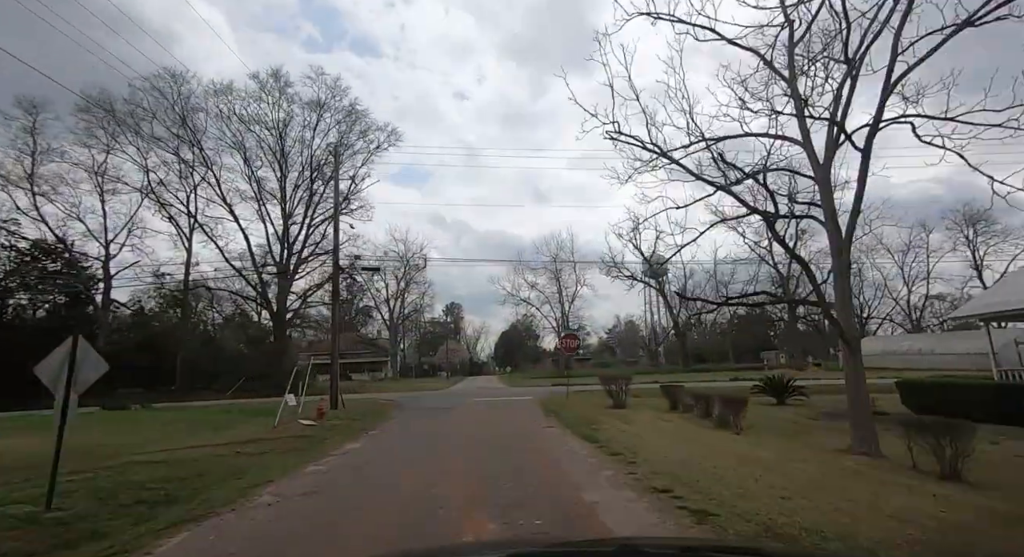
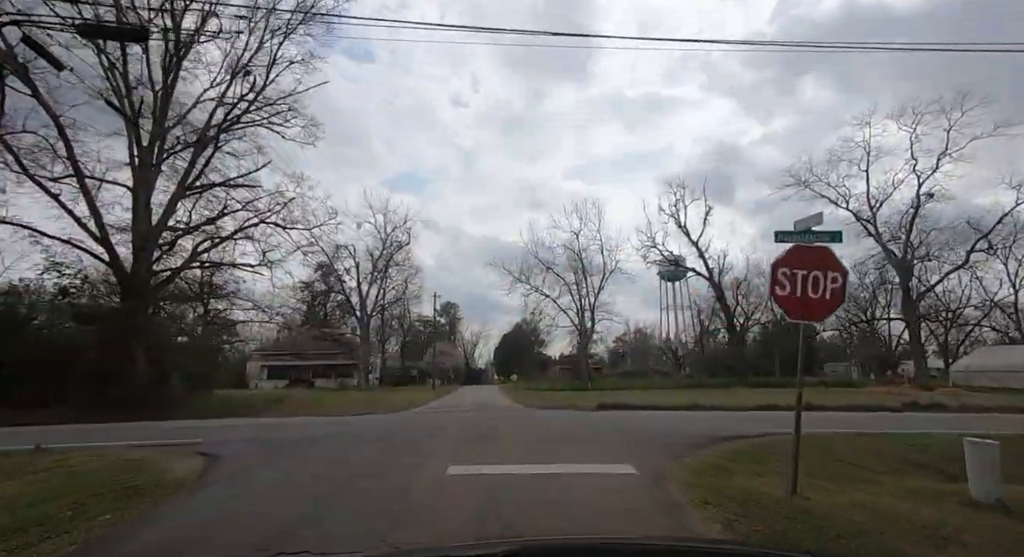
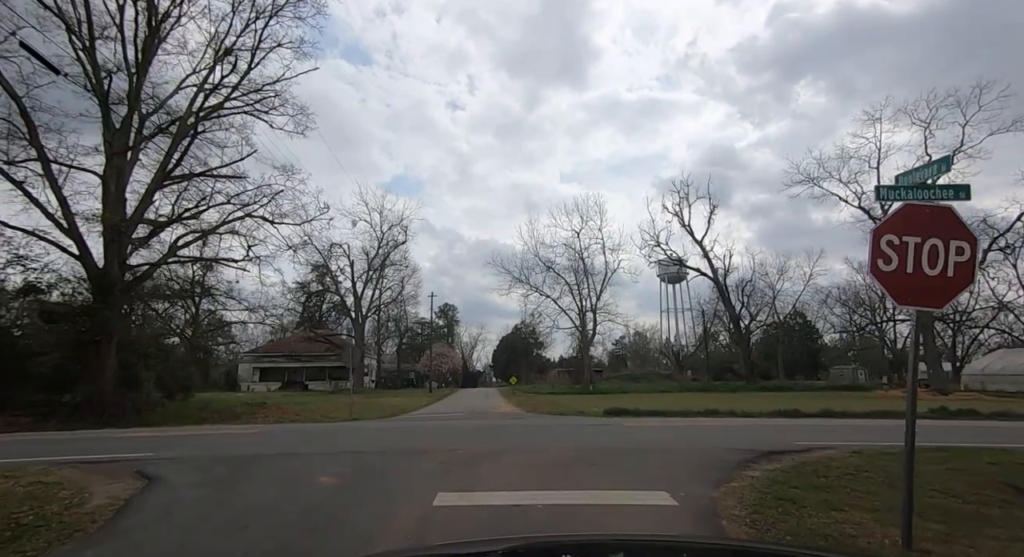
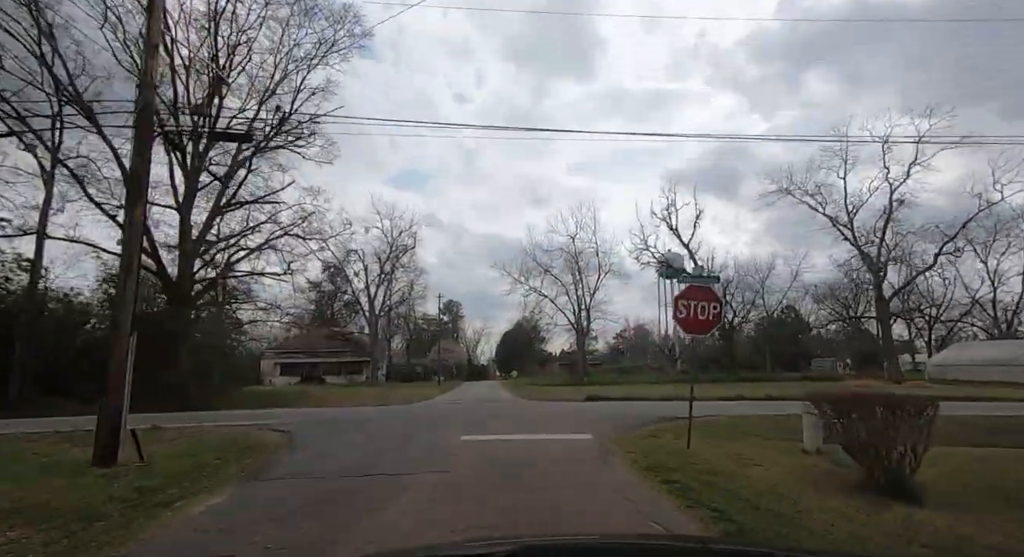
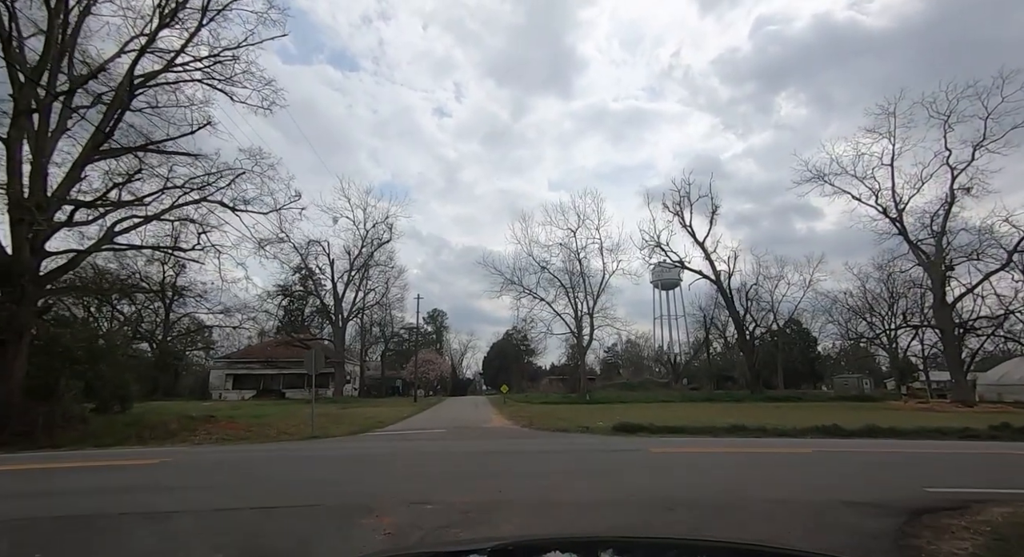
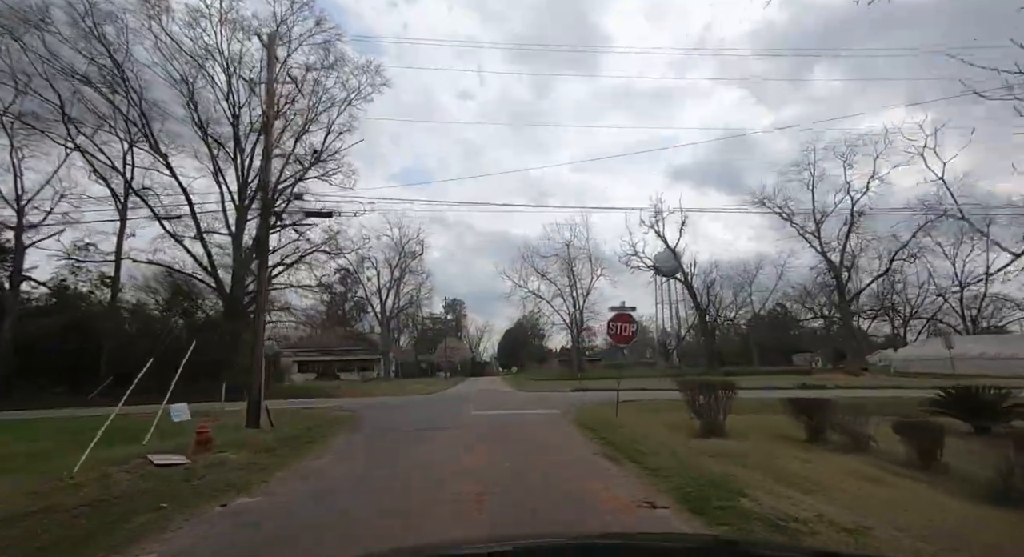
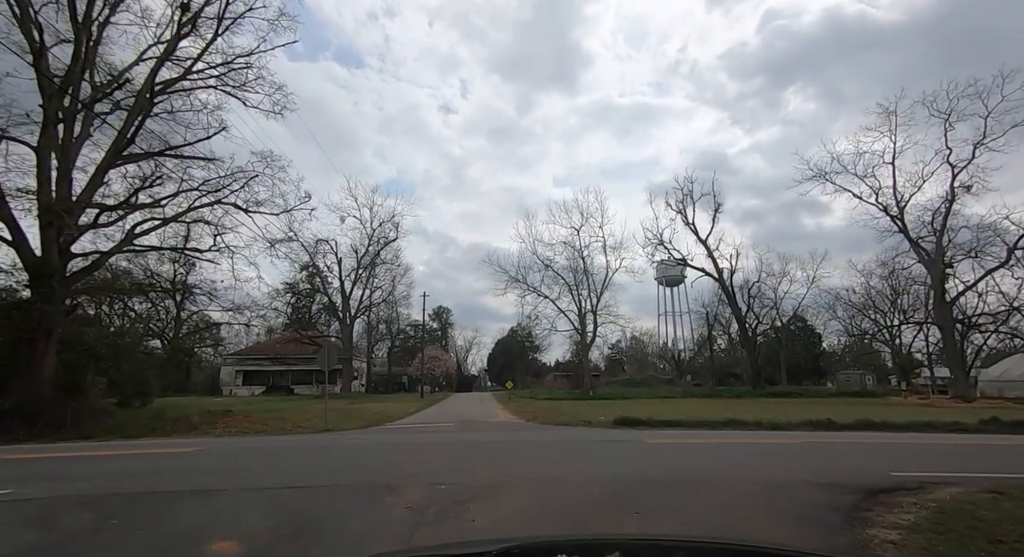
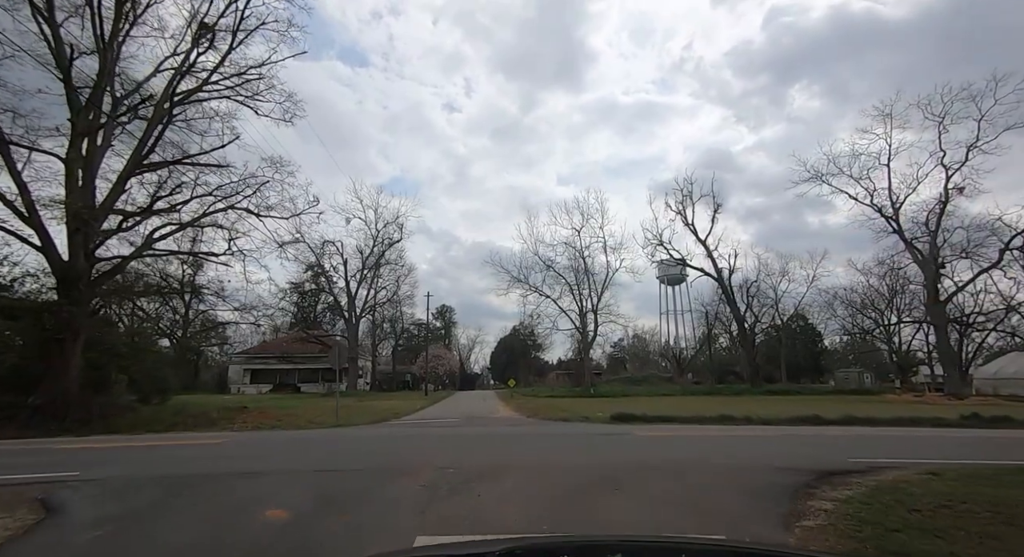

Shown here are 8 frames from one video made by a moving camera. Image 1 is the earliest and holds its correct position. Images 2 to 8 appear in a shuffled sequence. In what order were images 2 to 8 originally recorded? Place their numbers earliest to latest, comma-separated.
6, 4, 2, 3, 8, 7, 5
